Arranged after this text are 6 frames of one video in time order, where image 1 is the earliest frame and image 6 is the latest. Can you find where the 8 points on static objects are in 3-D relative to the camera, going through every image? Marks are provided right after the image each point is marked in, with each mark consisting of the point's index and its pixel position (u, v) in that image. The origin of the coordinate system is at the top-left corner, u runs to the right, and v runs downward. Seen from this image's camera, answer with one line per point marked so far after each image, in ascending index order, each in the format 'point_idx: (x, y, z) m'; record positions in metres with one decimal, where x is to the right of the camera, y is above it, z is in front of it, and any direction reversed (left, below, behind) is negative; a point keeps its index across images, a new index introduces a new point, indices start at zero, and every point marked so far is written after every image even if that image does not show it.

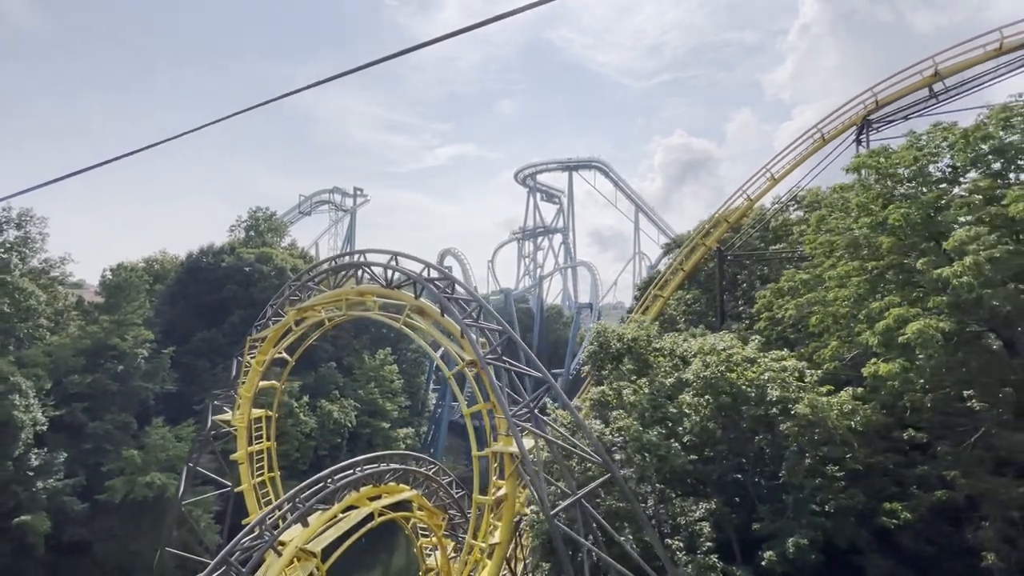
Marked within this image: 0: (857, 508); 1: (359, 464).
0: (+6.0, -3.8, +8.3) m
1: (-2.8, -3.3, +9.3) m
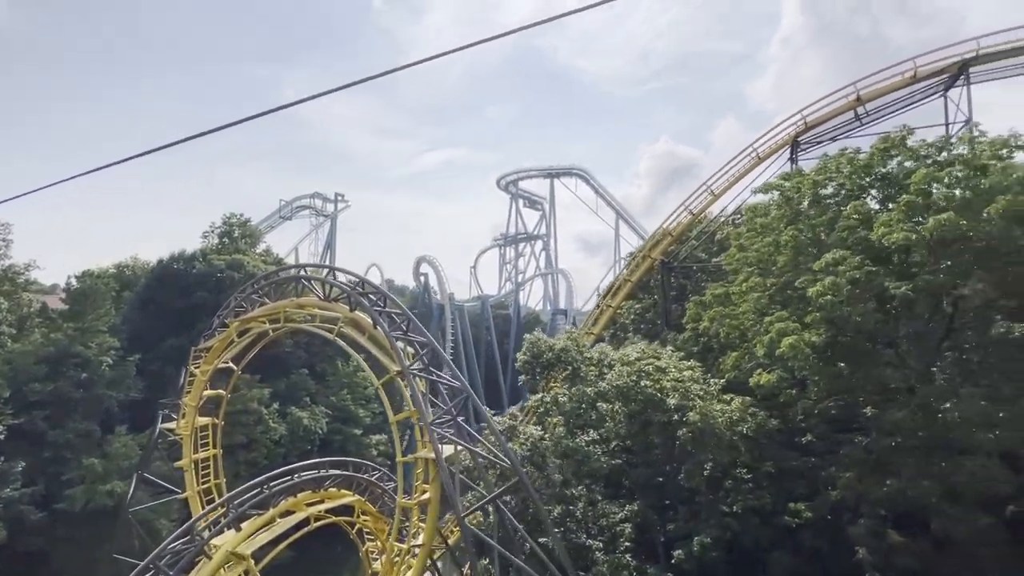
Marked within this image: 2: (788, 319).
0: (+4.7, -4.1, +8.9) m
1: (-4.2, -3.6, +9.7) m
2: (+4.7, -0.6, +8.6) m
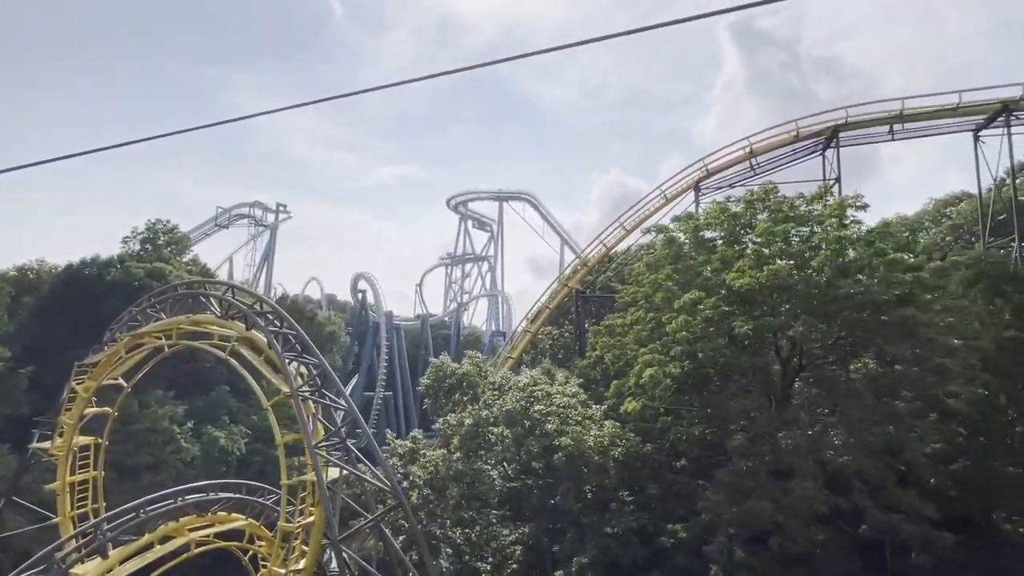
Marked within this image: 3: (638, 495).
0: (+2.6, -4.7, +9.5) m
1: (-6.3, -3.9, +9.4) m
2: (+2.8, -1.3, +9.3) m
3: (+2.5, -4.2, +9.8) m
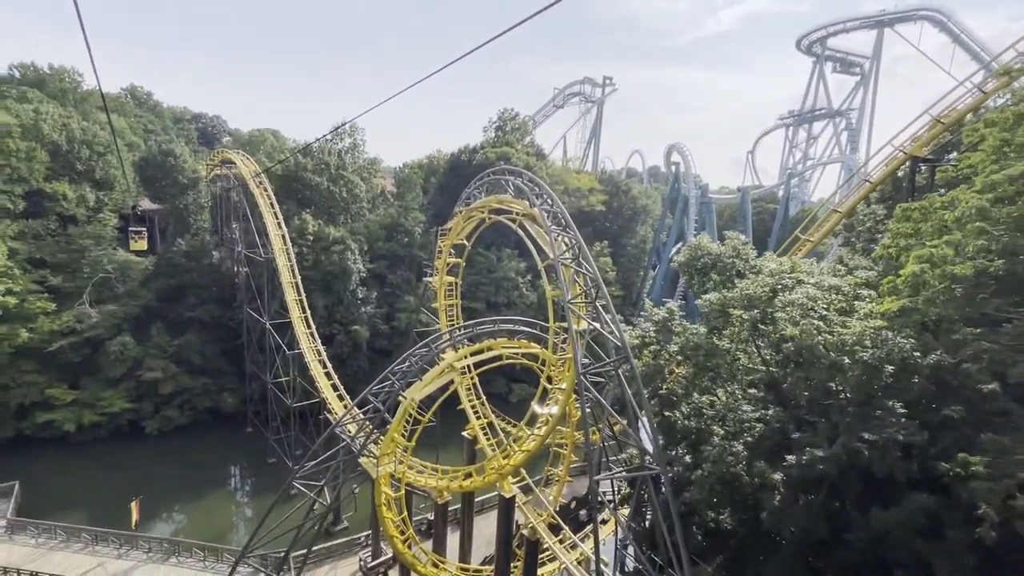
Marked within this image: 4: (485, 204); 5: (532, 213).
0: (+6.8, -2.7, +8.2) m
1: (-0.3, -0.9, +13.2) m
2: (+6.7, +0.6, +7.1) m
3: (+6.9, -2.1, +8.3) m
4: (-0.7, +2.3, +13.0) m
5: (+0.5, +1.8, +11.3) m
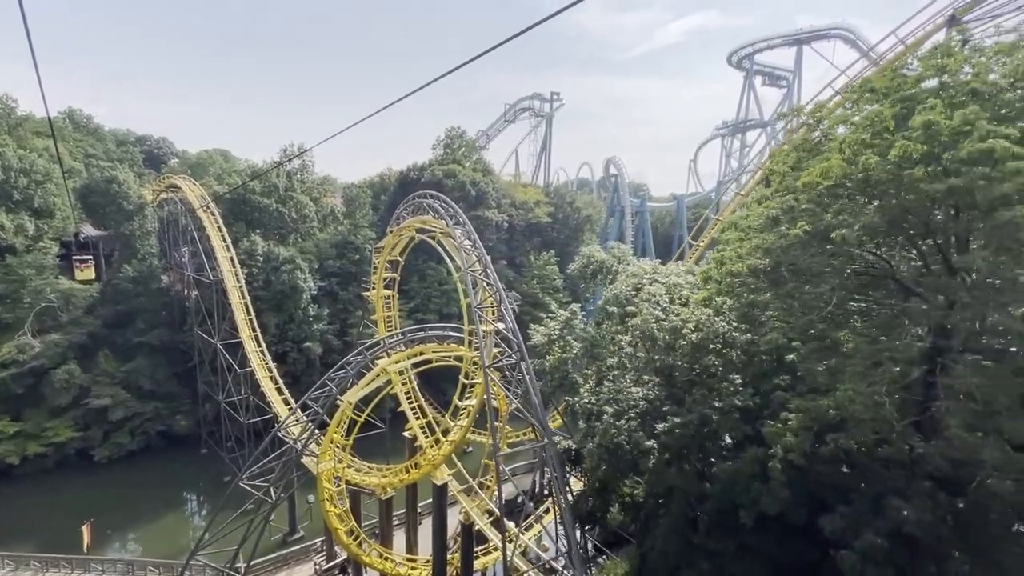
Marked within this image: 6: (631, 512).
0: (+5.0, -2.6, +10.2) m
1: (-2.5, -1.2, +14.7) m
2: (+4.8, +0.7, +9.2) m
3: (+5.1, -1.9, +10.4) m
4: (-3.1, +2.0, +14.6) m
5: (-1.7, +1.5, +12.9) m
6: (+3.7, -7.0, +14.9) m
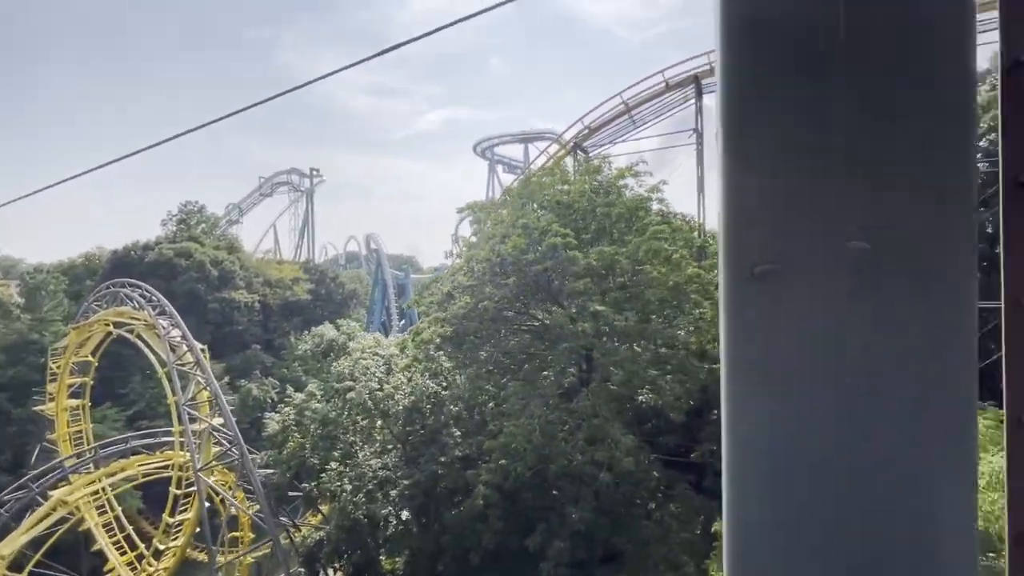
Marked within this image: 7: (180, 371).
0: (-1.1, -4.1, +11.7) m
1: (-9.9, -3.9, +12.6) m
2: (-1.2, -0.7, +11.0) m
3: (-1.1, -3.5, +11.9) m
4: (-10.7, -0.8, +12.6) m
5: (-8.8, -0.9, +11.6) m
6: (-3.7, -9.2, +14.8) m
7: (-7.6, -1.8, +11.0) m
